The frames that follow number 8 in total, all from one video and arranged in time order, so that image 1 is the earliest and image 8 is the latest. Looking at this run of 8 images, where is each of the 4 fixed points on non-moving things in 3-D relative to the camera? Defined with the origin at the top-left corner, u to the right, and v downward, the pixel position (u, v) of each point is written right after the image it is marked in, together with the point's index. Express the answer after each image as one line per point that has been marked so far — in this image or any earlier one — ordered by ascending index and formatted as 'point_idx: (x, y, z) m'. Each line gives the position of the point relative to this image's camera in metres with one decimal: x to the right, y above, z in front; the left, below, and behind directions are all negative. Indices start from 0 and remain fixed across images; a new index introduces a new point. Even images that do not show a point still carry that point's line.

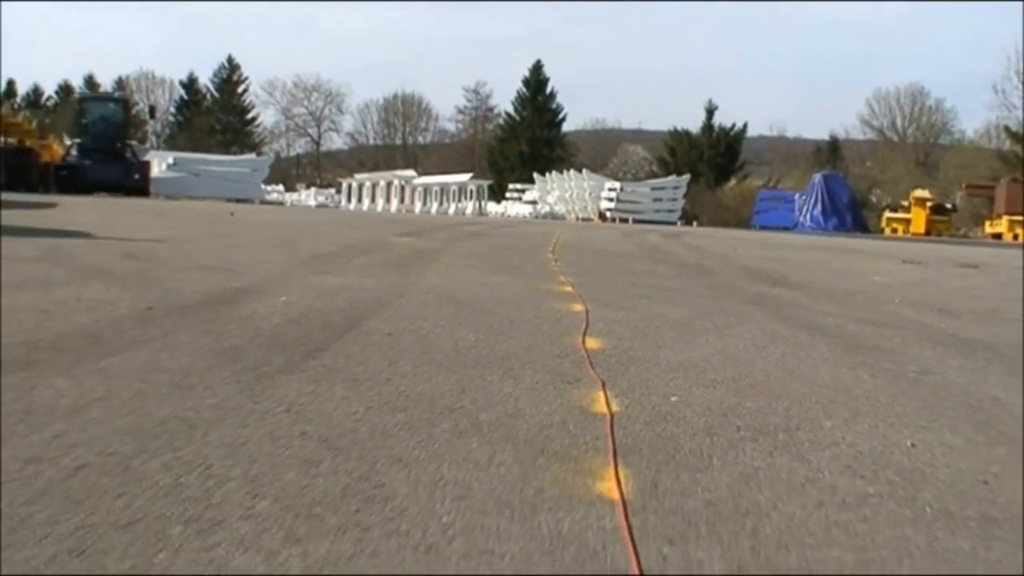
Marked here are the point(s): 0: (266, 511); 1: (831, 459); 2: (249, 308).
0: (-0.6, -0.5, +3.0) m
1: (+1.0, -0.5, +4.0) m
2: (-1.5, -0.1, +7.1) m
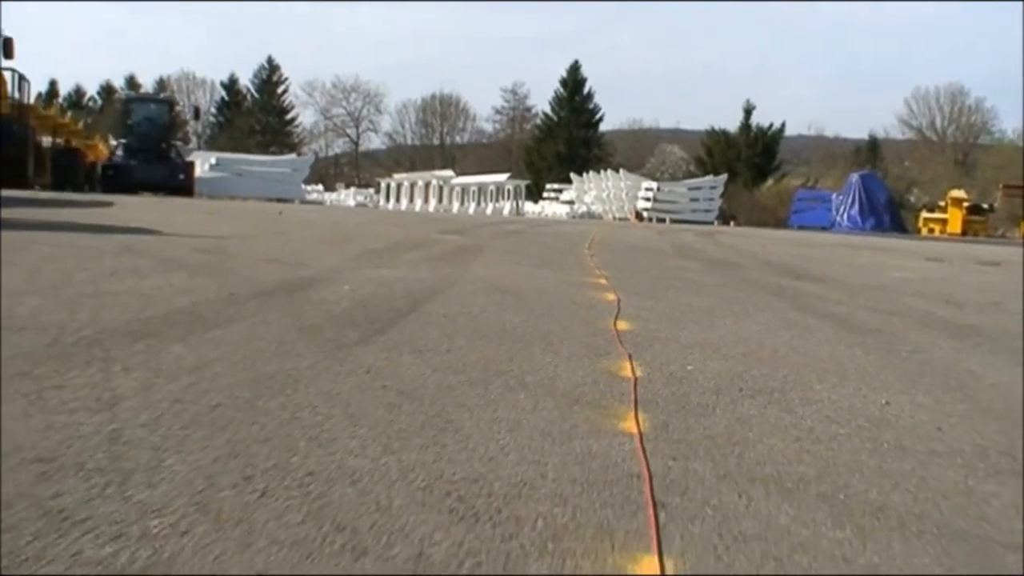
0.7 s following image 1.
0: (-0.4, -0.4, +3.8) m
1: (+1.1, -0.5, +4.8) m
2: (-1.2, 0.0, +8.0) m
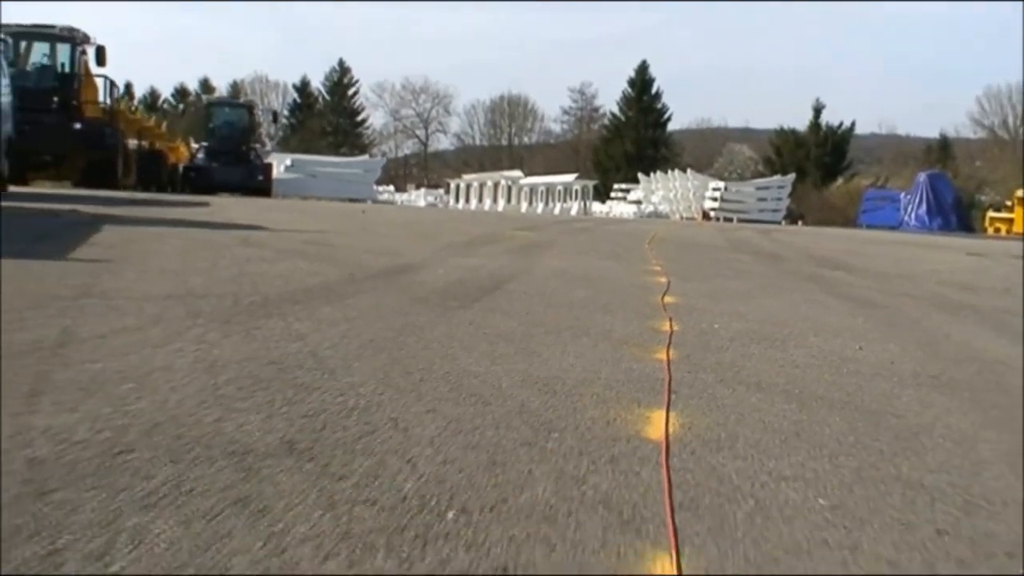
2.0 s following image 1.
0: (-0.2, -0.3, +5.6) m
1: (+1.5, -0.3, +6.5) m
2: (-0.7, +0.1, +9.8) m
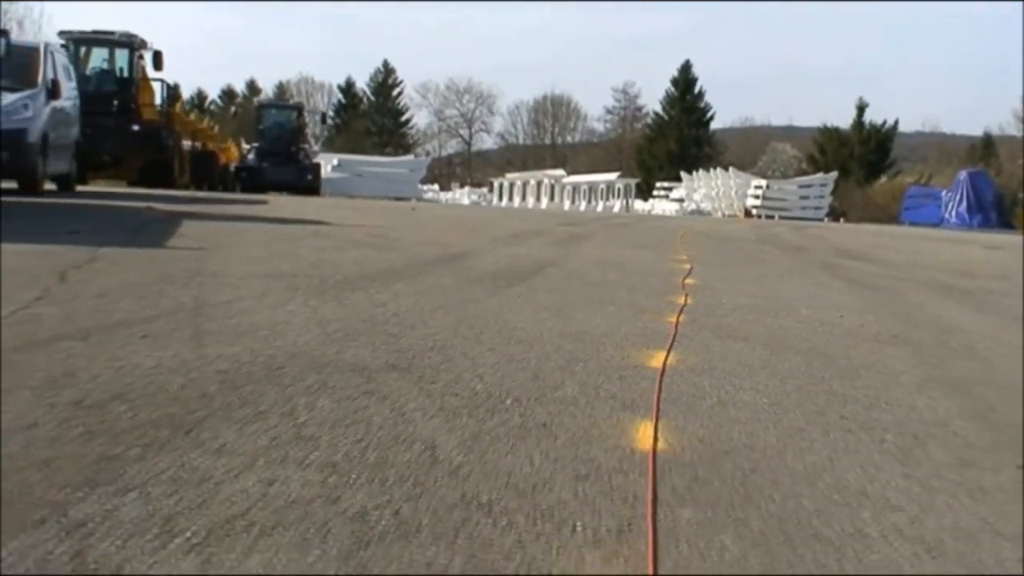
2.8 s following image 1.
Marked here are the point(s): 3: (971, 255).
0: (+0.1, -0.2, +7.0) m
1: (+1.7, -0.2, +7.9) m
2: (-0.4, +0.2, +11.3) m
3: (+4.3, +0.2, +11.9) m
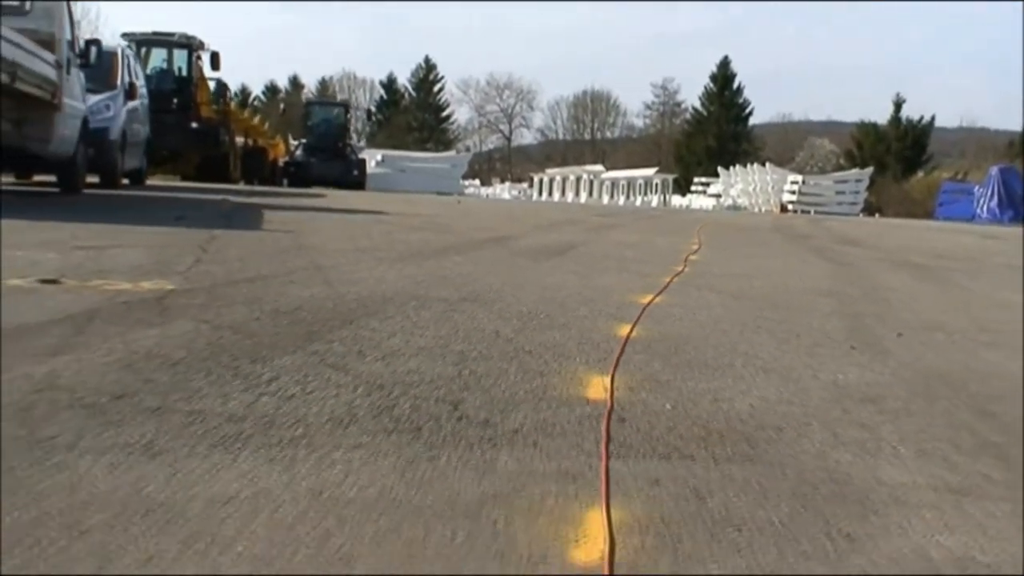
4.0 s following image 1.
0: (+0.3, +0.1, +9.5) m
1: (+2.0, 0.0, +10.3) m
2: (0.0, +0.5, +13.8) m
3: (+4.7, +0.5, +14.2) m
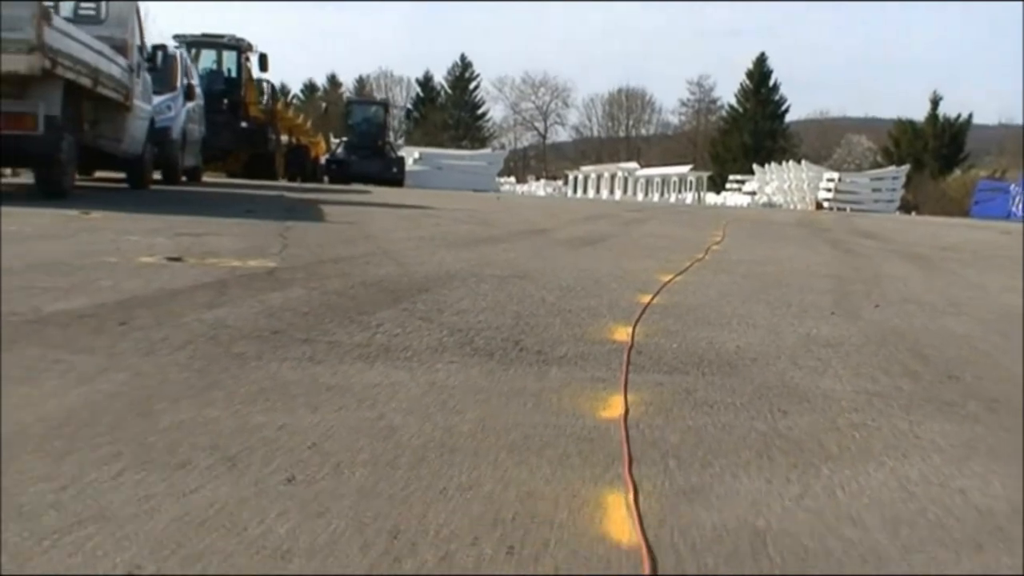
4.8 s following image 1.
0: (+0.7, +0.2, +11.0) m
1: (+2.4, +0.2, +11.8) m
2: (+0.5, +0.7, +15.3) m
3: (+5.2, +0.6, +15.6) m
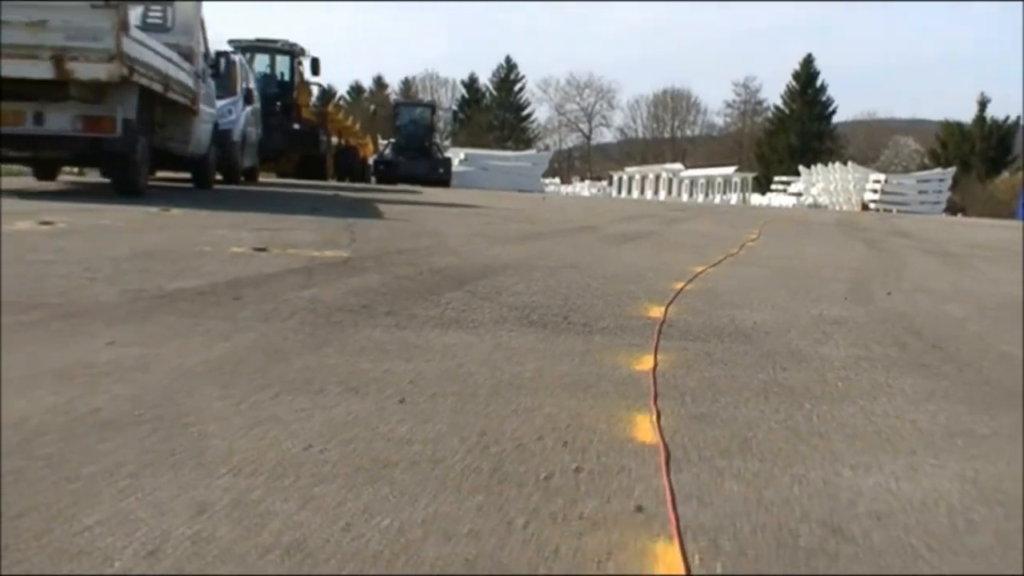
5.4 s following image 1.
0: (+1.1, +0.3, +12.0) m
1: (+2.8, +0.3, +12.7) m
2: (+1.1, +0.7, +16.3) m
3: (+5.8, +0.7, +16.4) m
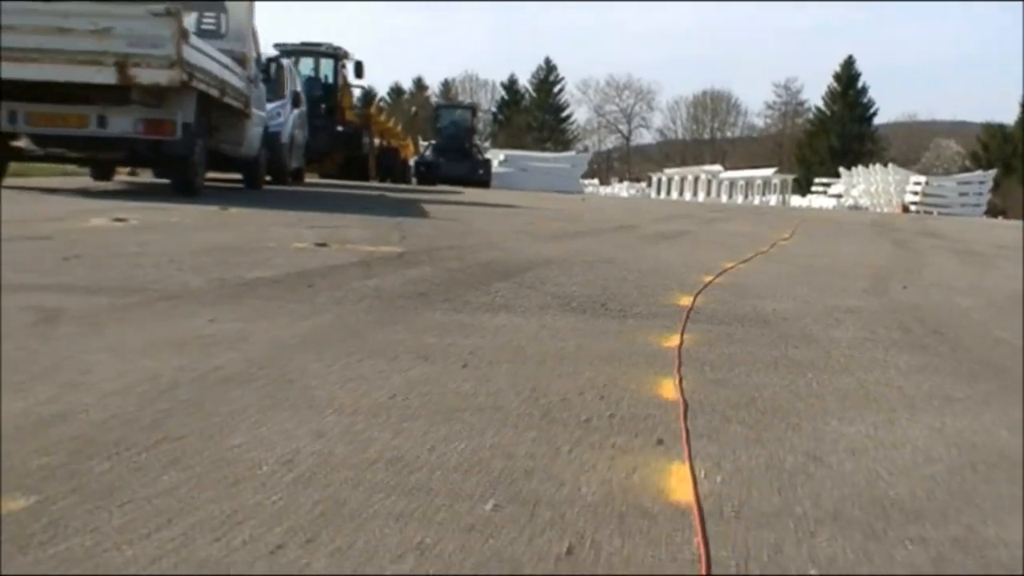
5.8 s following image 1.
0: (+1.5, +0.4, +12.8) m
1: (+3.3, +0.3, +13.4) m
2: (+1.6, +0.8, +17.0) m
3: (+6.3, +0.7, +17.0) m
